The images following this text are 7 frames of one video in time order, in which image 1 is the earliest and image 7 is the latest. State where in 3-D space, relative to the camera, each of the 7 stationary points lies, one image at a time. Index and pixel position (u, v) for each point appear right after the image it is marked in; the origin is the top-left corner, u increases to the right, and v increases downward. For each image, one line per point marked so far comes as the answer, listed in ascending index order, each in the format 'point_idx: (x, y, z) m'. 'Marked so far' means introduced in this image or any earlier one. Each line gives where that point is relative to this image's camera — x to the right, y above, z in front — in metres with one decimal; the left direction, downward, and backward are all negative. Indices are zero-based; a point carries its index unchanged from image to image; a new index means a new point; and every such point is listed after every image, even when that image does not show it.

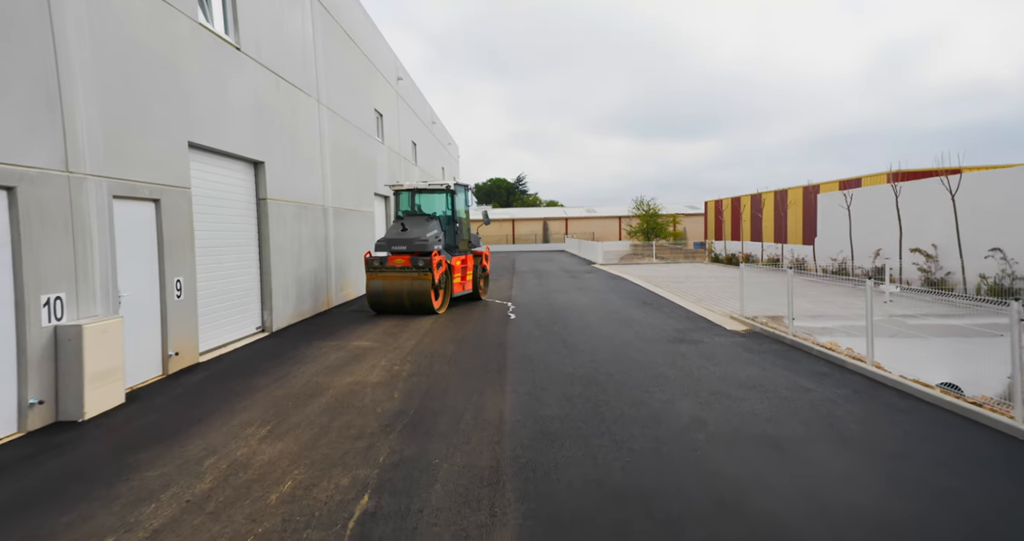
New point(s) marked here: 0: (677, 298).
0: (+4.0, -0.7, +12.3) m
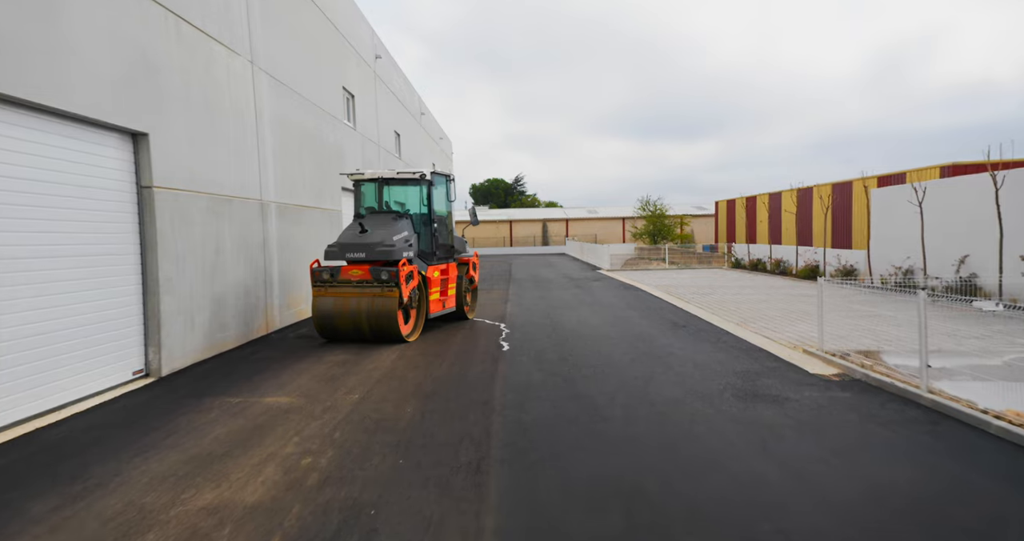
0: (+3.9, -1.0, +9.7) m
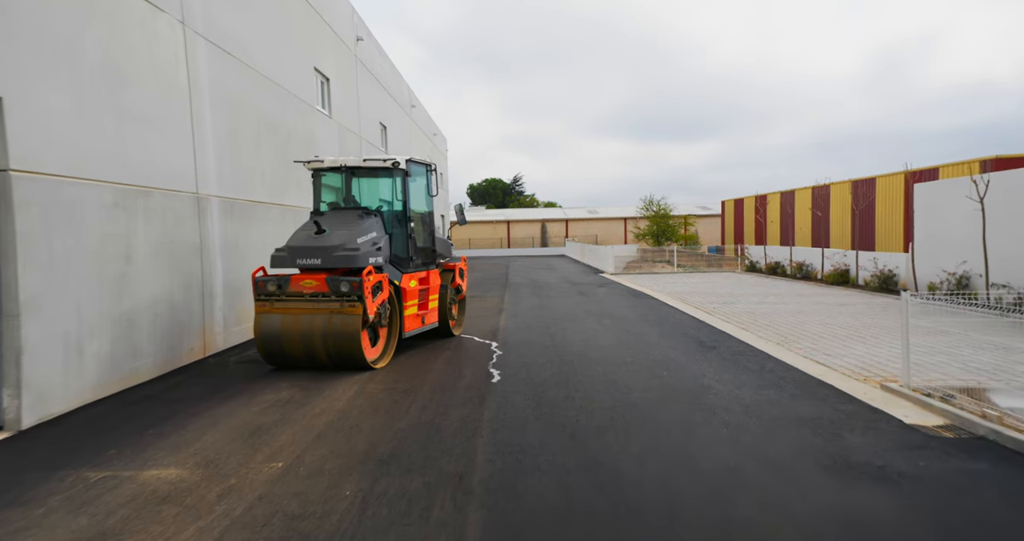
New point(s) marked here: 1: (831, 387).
0: (+3.8, -1.1, +8.0) m
1: (+3.5, -1.3, +5.8) m
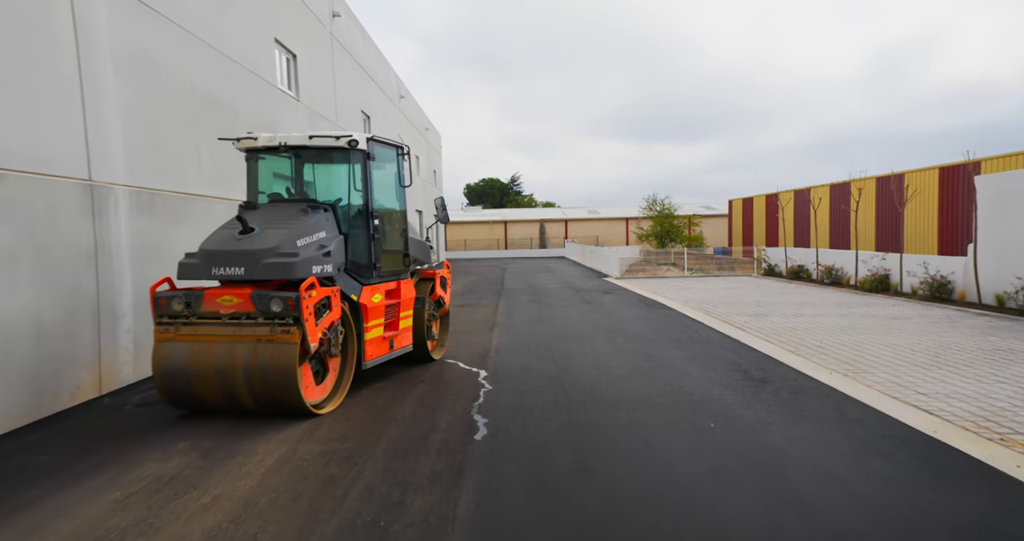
0: (+3.7, -1.2, +6.3) m
1: (+3.5, -1.4, +4.0) m
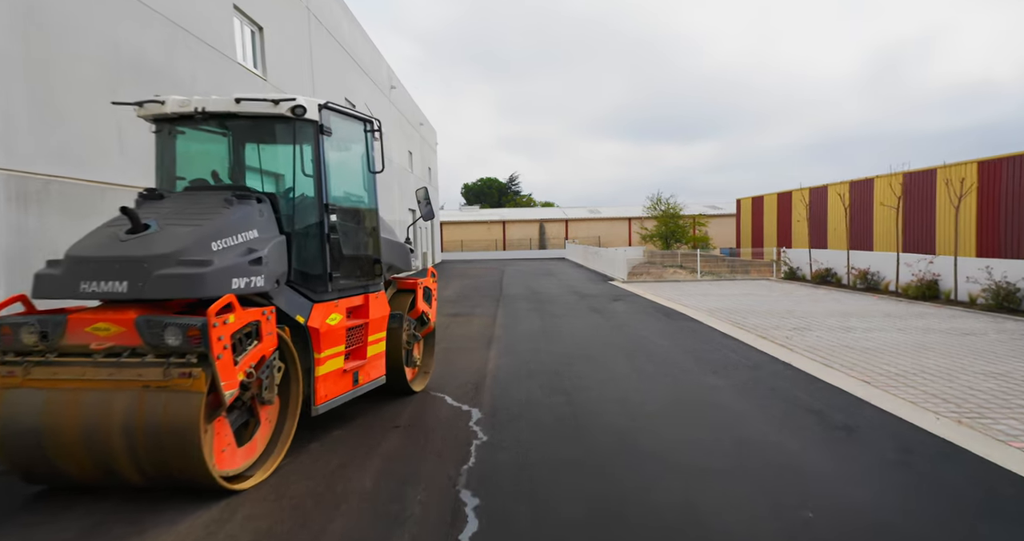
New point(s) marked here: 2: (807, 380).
0: (+3.7, -1.3, +4.8) m
1: (+3.5, -1.5, +2.5) m
2: (+3.6, -1.3, +6.2) m
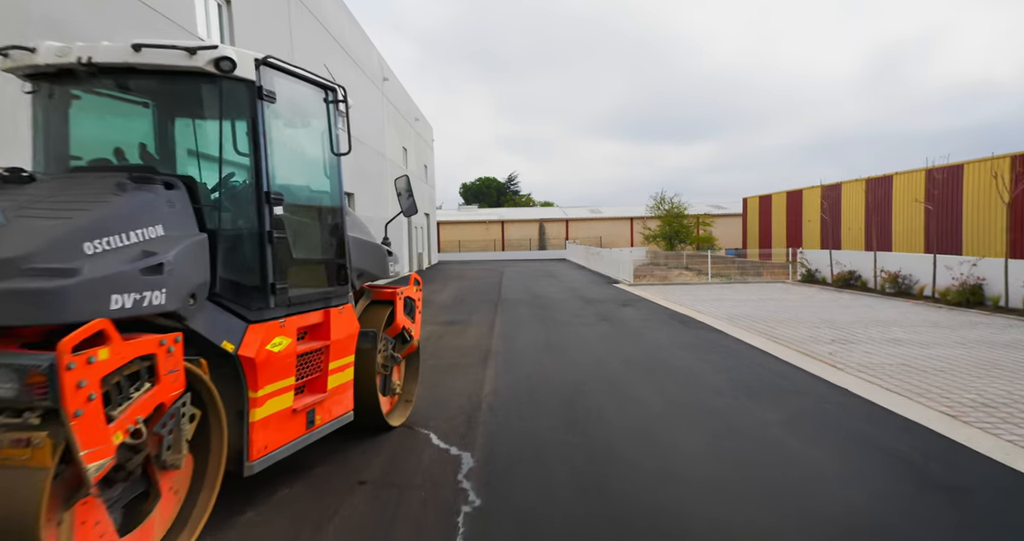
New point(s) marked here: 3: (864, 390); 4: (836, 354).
0: (+3.7, -1.4, +3.7) m
1: (+3.5, -1.6, +1.4) m
2: (+3.6, -1.3, +5.1) m
3: (+4.0, -1.3, +5.9) m
4: (+4.5, -1.1, +7.1) m
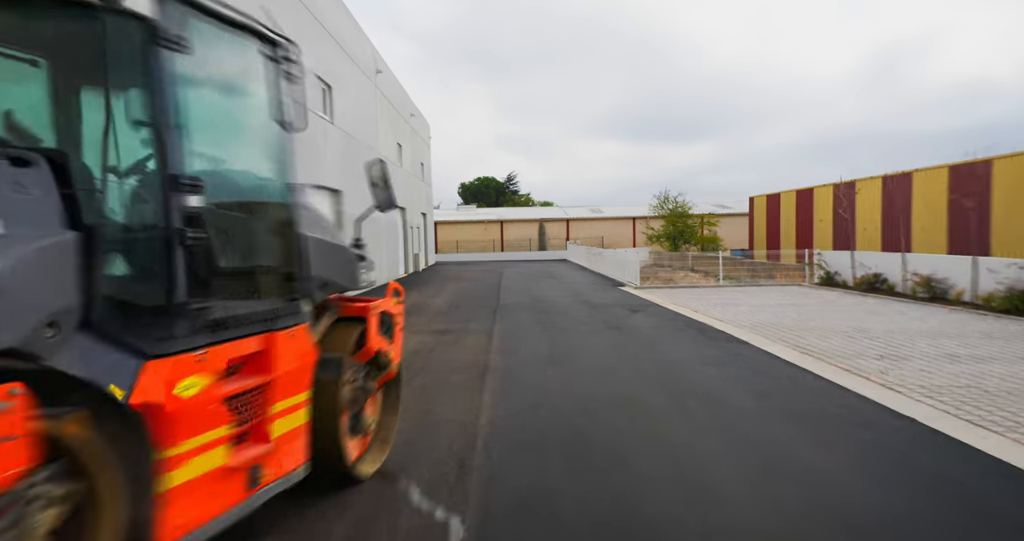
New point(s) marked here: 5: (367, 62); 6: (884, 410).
0: (+3.7, -1.5, +2.7) m
1: (+3.5, -1.6, +0.4) m
2: (+3.6, -1.4, +4.1) m
3: (+4.0, -1.3, +4.9) m
4: (+4.5, -1.2, +6.2) m
5: (-5.0, +7.3, +18.0) m
6: (+3.7, -1.3, +5.2) m
